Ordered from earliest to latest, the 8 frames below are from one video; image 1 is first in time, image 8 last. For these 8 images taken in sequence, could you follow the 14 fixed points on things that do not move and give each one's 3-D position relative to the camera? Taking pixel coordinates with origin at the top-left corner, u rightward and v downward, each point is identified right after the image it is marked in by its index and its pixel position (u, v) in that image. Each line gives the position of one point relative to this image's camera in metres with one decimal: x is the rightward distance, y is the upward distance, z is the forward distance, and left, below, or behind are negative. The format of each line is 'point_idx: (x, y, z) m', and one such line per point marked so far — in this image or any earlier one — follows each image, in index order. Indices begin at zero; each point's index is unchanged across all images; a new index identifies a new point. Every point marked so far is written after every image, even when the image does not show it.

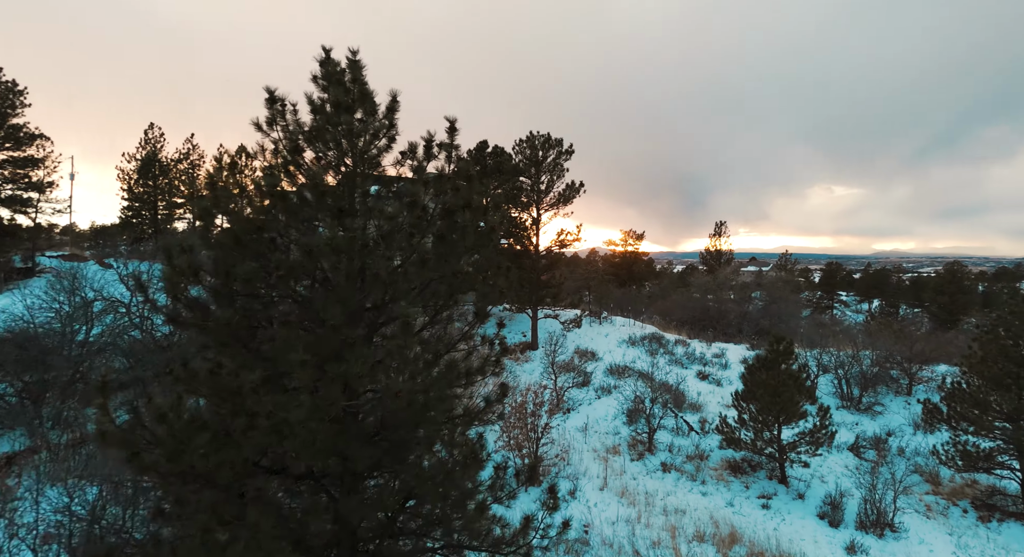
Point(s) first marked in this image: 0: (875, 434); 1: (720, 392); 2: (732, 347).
0: (+9.0, -4.1, +11.8) m
1: (+6.4, -3.5, +14.6) m
2: (+8.1, -2.6, +17.7) m
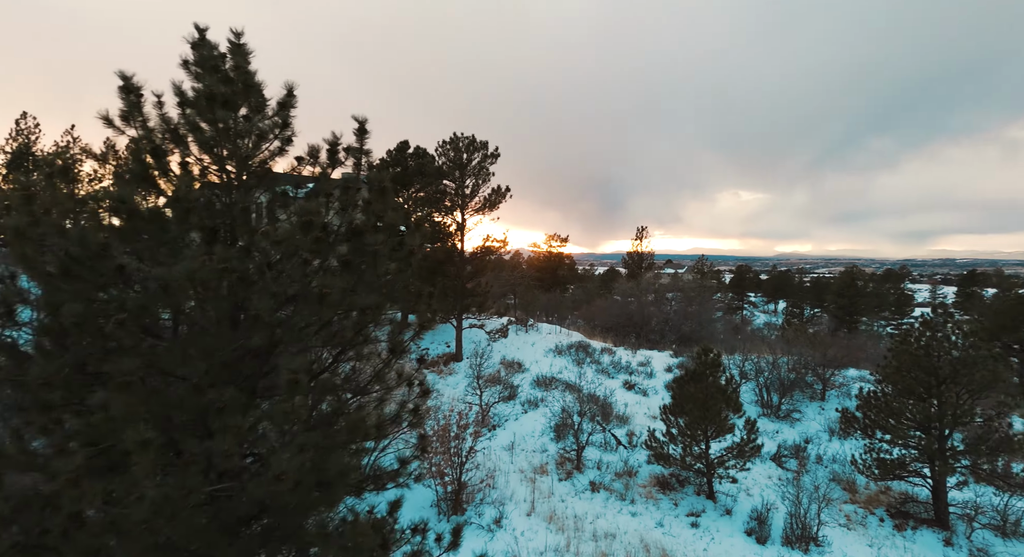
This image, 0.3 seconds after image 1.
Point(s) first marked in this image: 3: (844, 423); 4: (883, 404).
0: (+7.1, -4.2, +12.0) m
1: (+4.1, -3.7, +14.4) m
2: (+5.3, -2.9, +17.8) m
3: (+7.2, -3.2, +10.2) m
4: (+7.4, -2.5, +9.3) m
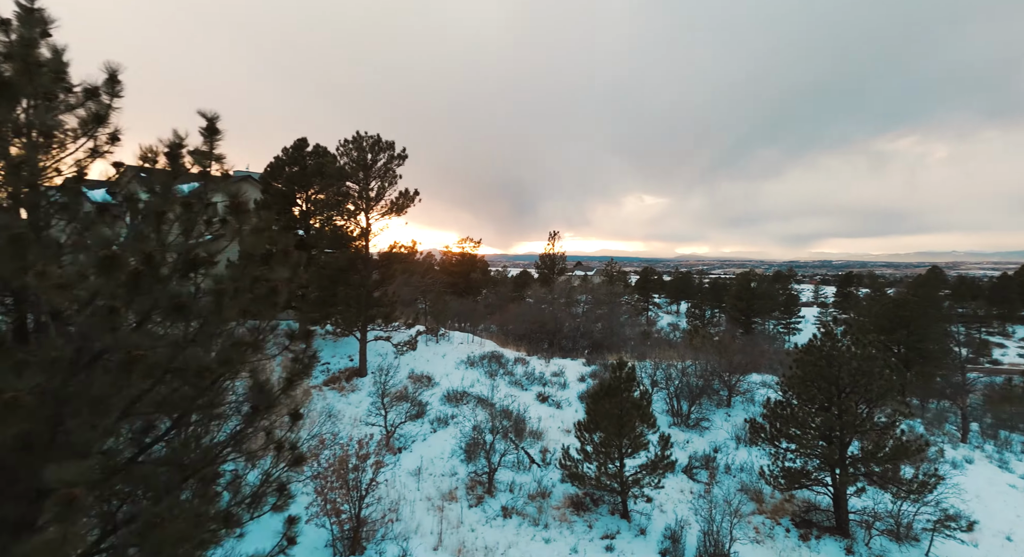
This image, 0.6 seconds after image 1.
0: (+4.8, -4.4, +12.0) m
1: (+1.4, -4.0, +13.9) m
2: (+2.1, -3.1, +17.4) m
3: (+5.2, -3.3, +10.3) m
4: (+5.5, -2.7, +9.5) m
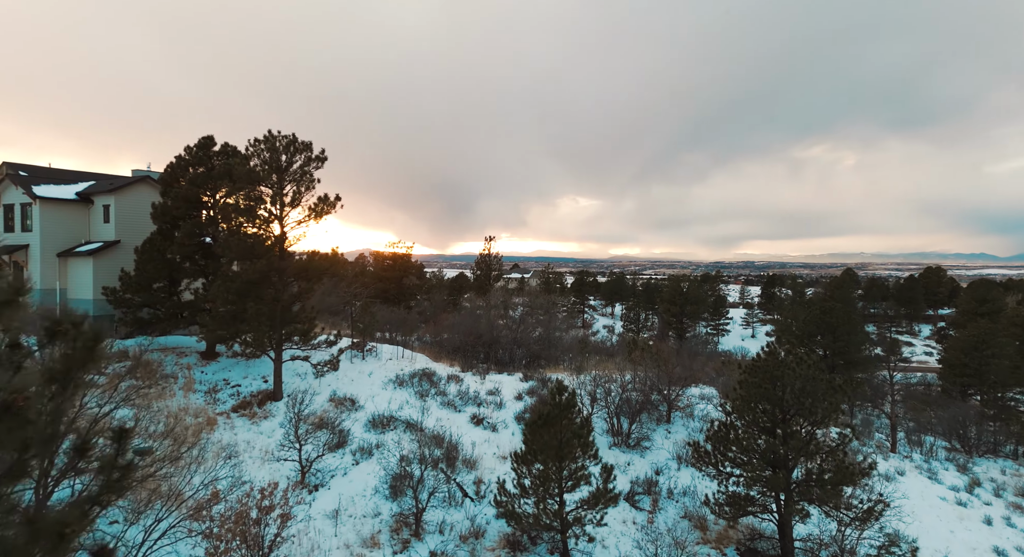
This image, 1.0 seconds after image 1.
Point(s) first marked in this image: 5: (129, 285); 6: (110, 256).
0: (+3.2, -4.8, +11.6) m
1: (-0.4, -4.4, +13.0) m
2: (-0.2, -3.5, +16.6) m
3: (+3.8, -3.7, +9.9) m
4: (+4.2, -3.0, +9.1) m
5: (-11.8, -0.2, +14.7) m
6: (-13.0, +0.7, +15.4) m
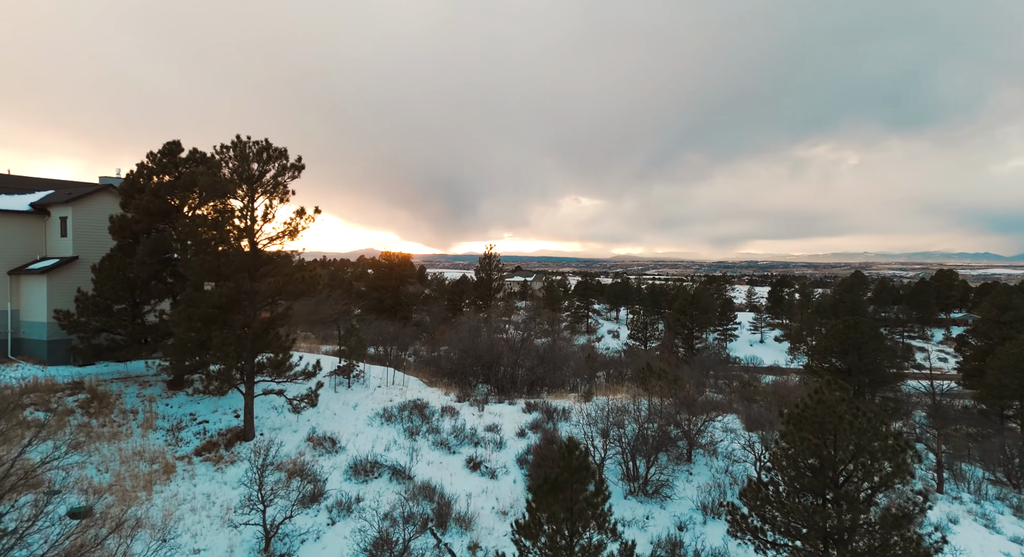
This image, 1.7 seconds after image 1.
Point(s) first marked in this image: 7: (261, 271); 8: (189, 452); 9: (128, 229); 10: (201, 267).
0: (+3.2, -5.4, +9.9) m
1: (-0.4, -5.0, +11.3) m
2: (-0.2, -4.1, +14.9) m
3: (+3.8, -4.3, +8.2) m
4: (+4.2, -3.7, +7.4) m
5: (-11.8, -0.8, +13.1) m
6: (-13.0, +0.1, +13.9) m
7: (-6.9, +0.2, +13.1) m
8: (-7.9, -4.2, +11.6) m
9: (-10.6, +1.4, +13.2) m
10: (-7.7, +0.3, +11.8) m
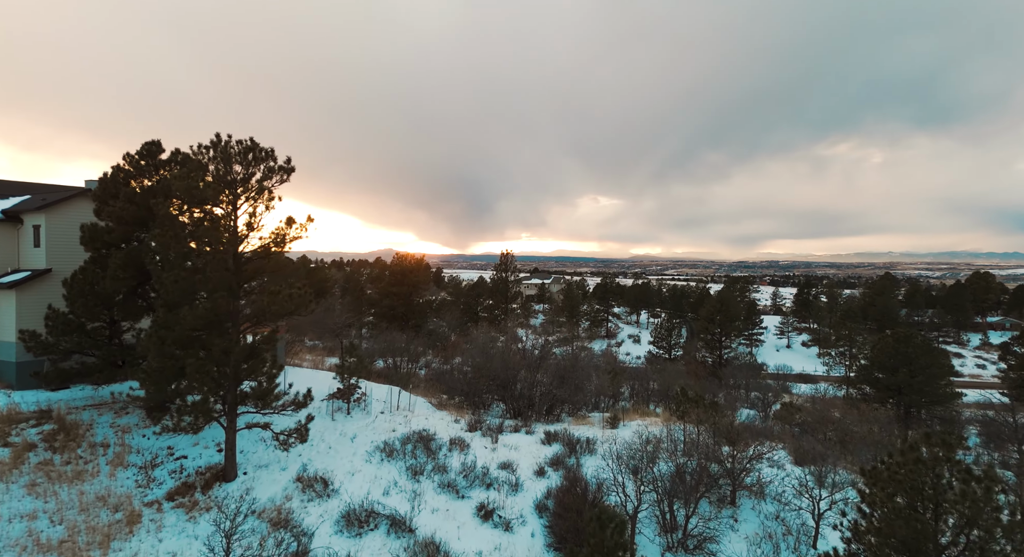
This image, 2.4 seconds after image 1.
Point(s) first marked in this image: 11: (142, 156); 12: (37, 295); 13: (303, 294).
0: (+3.5, -5.8, +8.0) m
1: (0.0, -5.4, +9.6) m
2: (+0.3, -4.5, +13.2) m
3: (+4.0, -4.7, +6.3) m
4: (+4.4, -4.1, +5.6) m
5: (-11.3, -1.2, +11.8) m
6: (-12.5, -0.3, +12.6) m
7: (-6.5, -0.2, +11.6) m
8: (-7.5, -4.6, +10.2) m
9: (-10.2, +1.0, +11.8) m
10: (-7.3, -0.1, +10.3) m
11: (-9.5, +3.2, +12.3) m
12: (-12.5, -0.4, +12.5) m
13: (-5.0, -0.4, +11.3) m
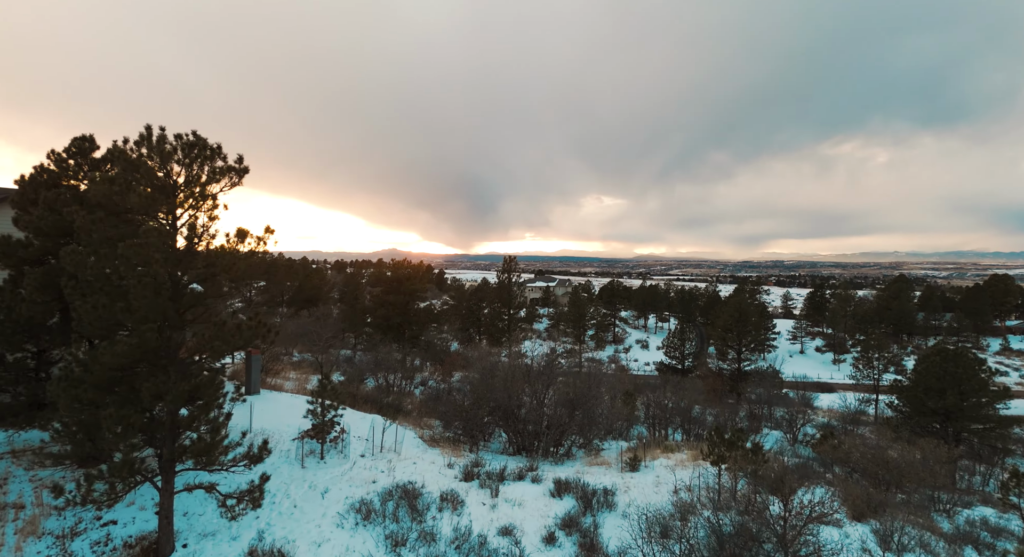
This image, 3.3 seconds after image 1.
0: (+3.6, -6.3, +5.9) m
1: (0.0, -5.9, +7.5) m
2: (+0.4, -5.0, +11.0) m
3: (+4.0, -5.2, +4.2) m
4: (+4.5, -4.6, +3.4) m
5: (-11.3, -1.6, +9.8) m
6: (-12.4, -0.7, +10.6) m
7: (-6.4, -0.7, +9.6) m
8: (-7.4, -5.1, +8.1) m
9: (-10.1, +0.5, +9.8) m
10: (-7.3, -0.6, +8.3) m
11: (-9.4, +2.7, +10.2) m
12: (-12.4, -0.9, +10.5) m
13: (-4.9, -0.9, +9.3) m
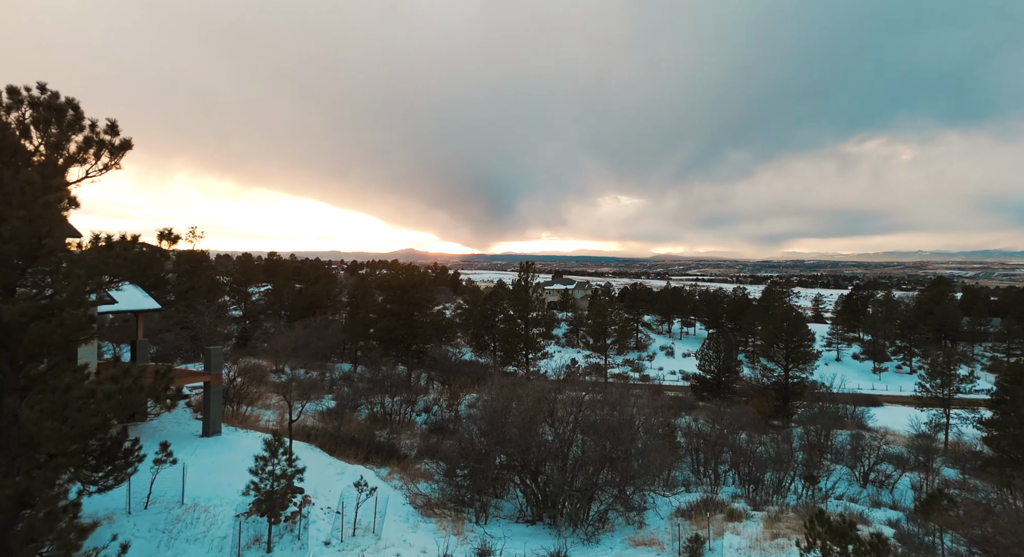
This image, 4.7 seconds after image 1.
0: (+3.7, -6.7, +2.4) m
1: (+0.2, -6.3, +4.1) m
2: (+0.7, -5.4, +7.7) m
3: (+4.1, -5.6, +0.7) m
4: (+4.5, -5.0, -0.1) m
5: (-11.0, -2.0, +6.8) m
6: (-12.1, -1.1, +7.6) m
7: (-6.2, -1.1, +6.4) m
8: (-7.2, -5.5, +5.0) m
9: (-9.8, +0.1, +6.8) m
10: (-7.0, -1.0, +5.1) m
11: (-9.1, +2.3, +7.2) m
12: (-12.1, -1.3, +7.6) m
13: (-4.7, -1.3, +6.1) m
